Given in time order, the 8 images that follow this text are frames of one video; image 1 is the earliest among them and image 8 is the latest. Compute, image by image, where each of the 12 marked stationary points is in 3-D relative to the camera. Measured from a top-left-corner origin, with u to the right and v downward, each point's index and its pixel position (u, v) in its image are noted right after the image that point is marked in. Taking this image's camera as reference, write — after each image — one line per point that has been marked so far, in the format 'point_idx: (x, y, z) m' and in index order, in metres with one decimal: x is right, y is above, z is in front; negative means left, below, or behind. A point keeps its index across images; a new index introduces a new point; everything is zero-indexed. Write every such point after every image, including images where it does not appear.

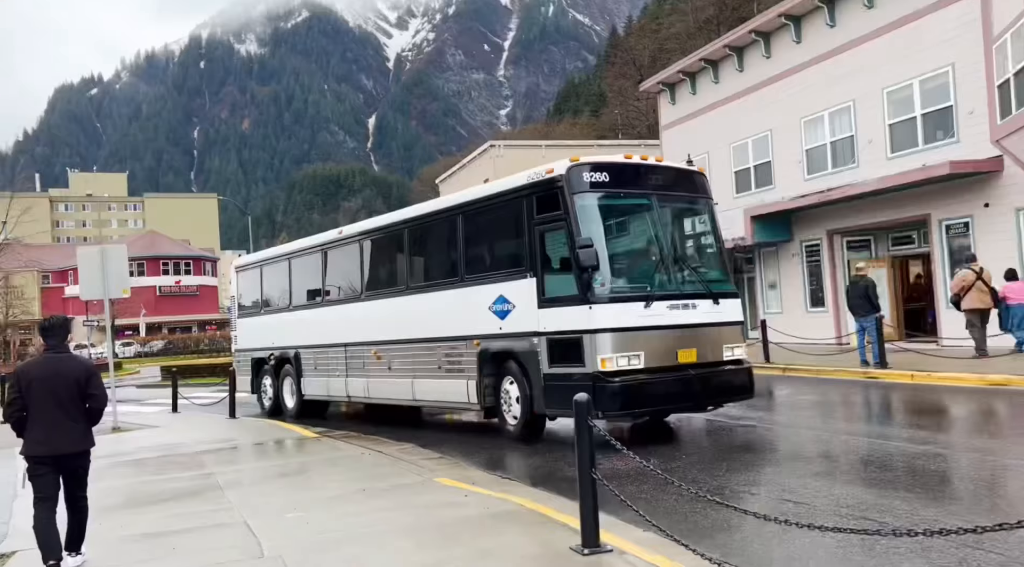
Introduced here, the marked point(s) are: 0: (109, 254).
0: (-6.6, +0.5, +13.8) m
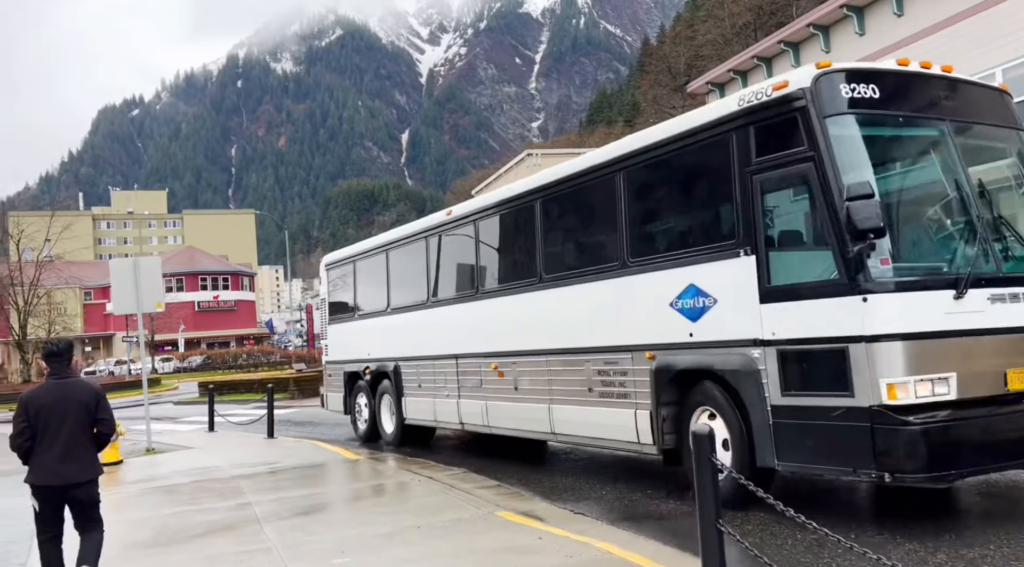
0: (-5.8, +0.3, +13.2) m
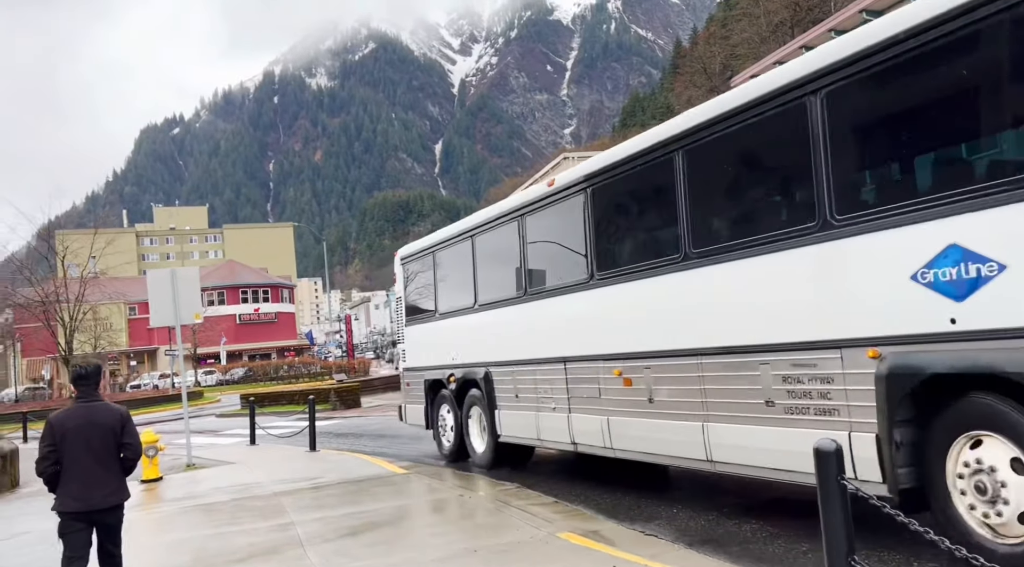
0: (-5.1, +0.1, +12.8) m
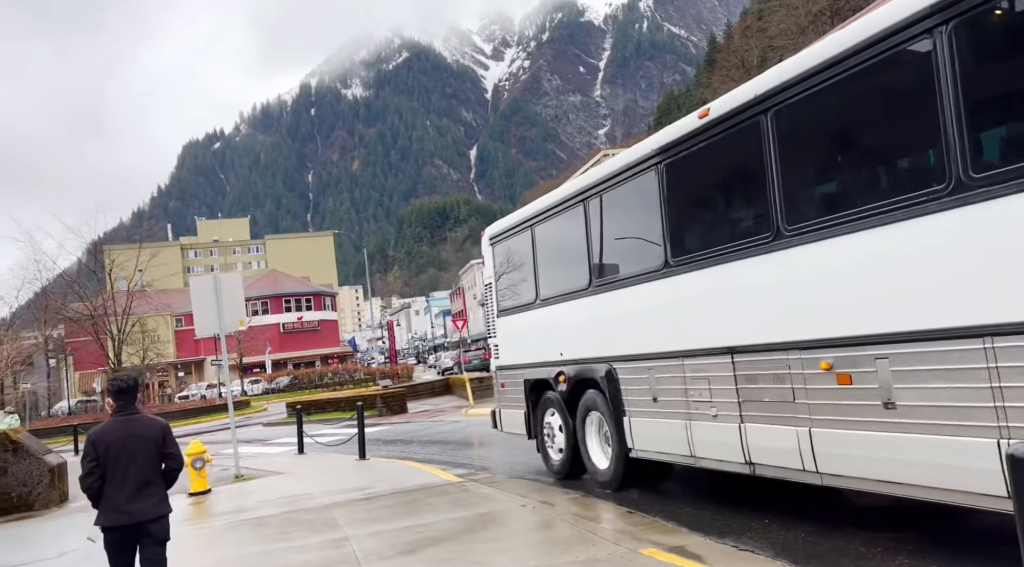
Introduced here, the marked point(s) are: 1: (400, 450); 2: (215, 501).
0: (-4.3, 0.0, +12.5) m
1: (-2.1, -3.2, +16.3) m
2: (-3.9, -2.9, +11.2) m
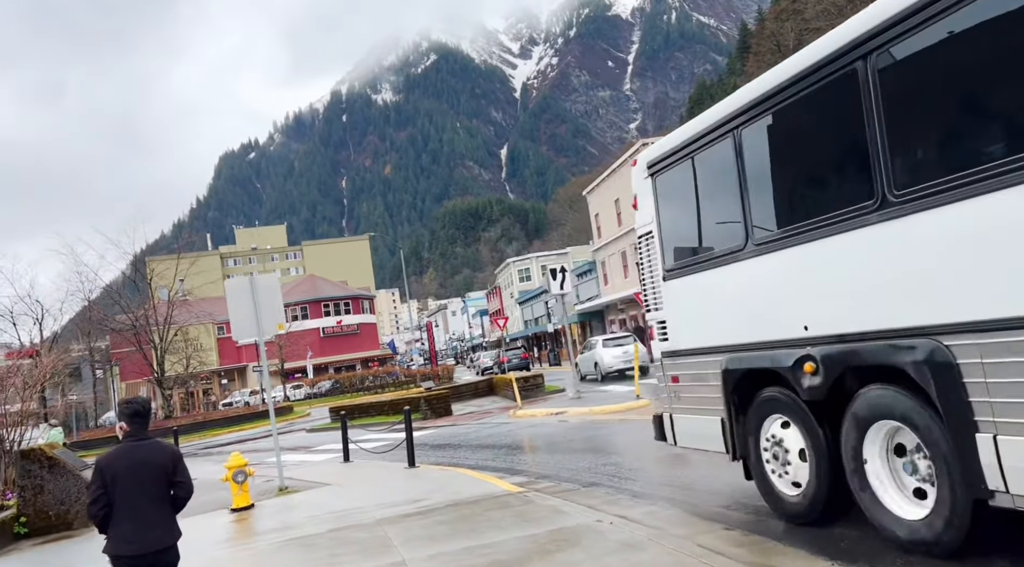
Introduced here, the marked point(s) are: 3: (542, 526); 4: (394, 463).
0: (-3.5, 0.0, +11.8) m
1: (-1.1, -3.2, +15.5) m
2: (-3.1, -2.9, +10.5) m
3: (+0.3, -2.1, +7.3) m
4: (-2.0, -3.1, +14.4) m
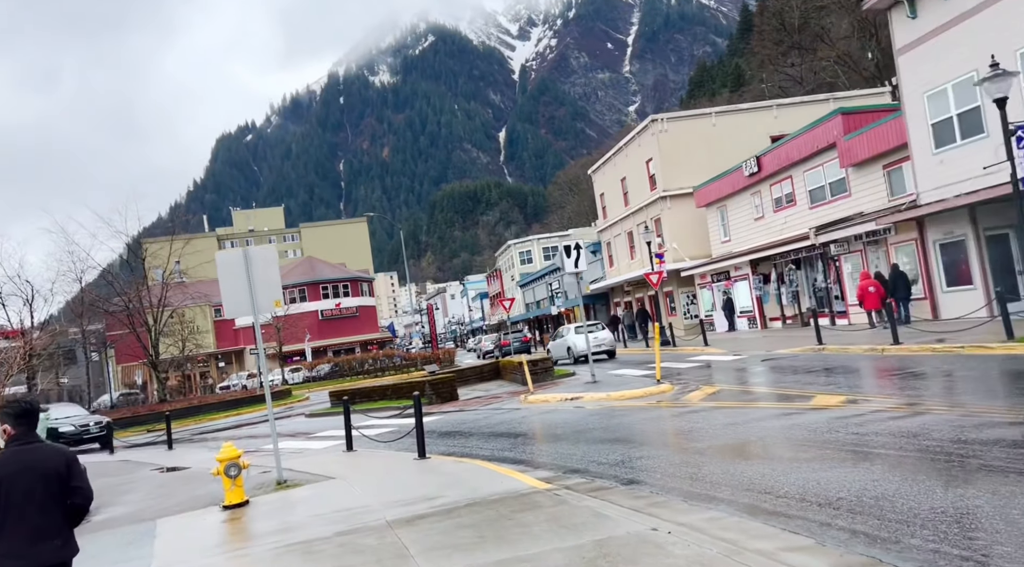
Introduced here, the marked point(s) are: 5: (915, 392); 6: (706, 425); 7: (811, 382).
0: (-3.3, +0.3, +10.6) m
1: (-0.9, -2.7, +14.4) m
2: (-2.8, -2.6, +9.4) m
3: (+0.6, -1.8, +6.2) m
4: (-1.7, -2.7, +13.3) m
5: (+6.8, -1.8, +14.5) m
6: (+2.7, -2.0, +11.7) m
7: (+5.8, -2.0, +16.9) m
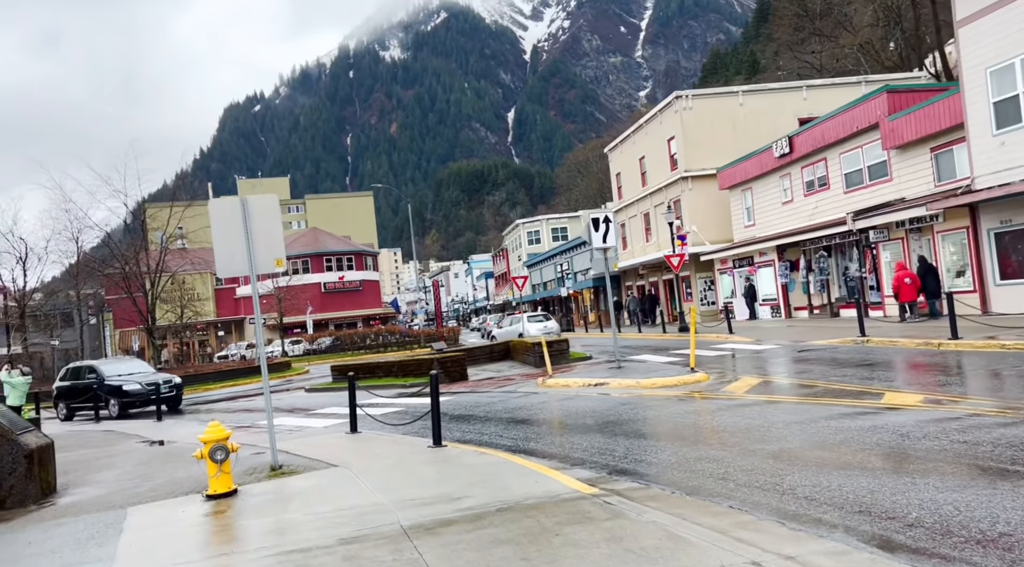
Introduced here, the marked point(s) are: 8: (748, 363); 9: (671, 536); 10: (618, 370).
0: (-2.8, +0.8, +9.1) m
1: (-0.5, -2.3, +12.9) m
2: (-2.5, -2.1, +7.9) m
3: (+0.9, -1.6, +4.7) m
4: (-1.4, -2.2, +11.8) m
5: (+7.2, -1.7, +13.0) m
6: (+3.0, -1.7, +10.2) m
7: (+6.2, -1.7, +15.4) m
8: (+5.5, -1.8, +19.4) m
9: (+1.1, -1.6, +5.5) m
10: (+2.3, -1.9, +18.5) m
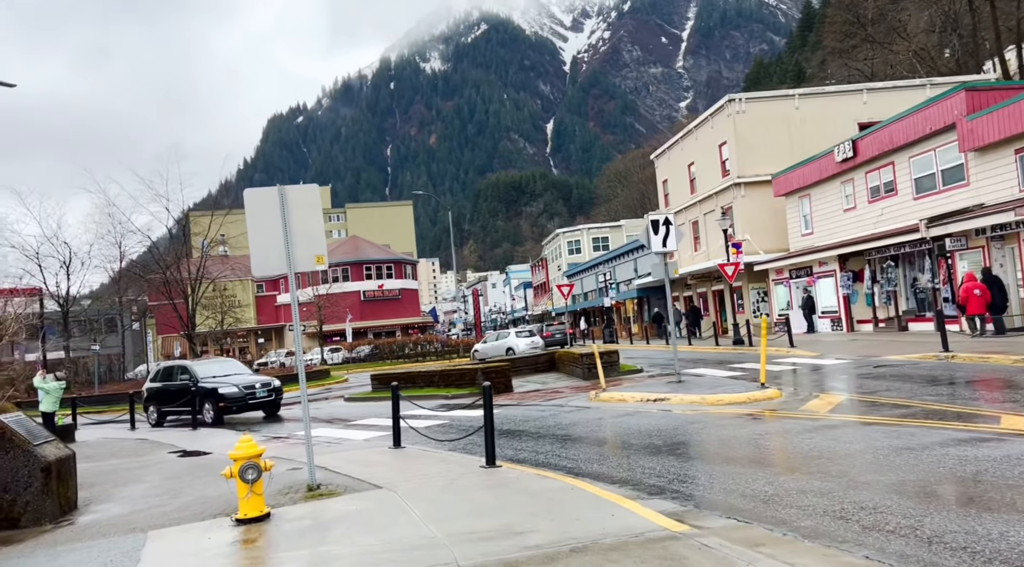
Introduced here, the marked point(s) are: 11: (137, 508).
0: (-2.1, +0.8, +8.2) m
1: (+0.3, -2.3, +11.8) m
2: (-1.9, -2.1, +6.9) m
3: (+1.4, -1.6, +3.6) m
4: (-0.6, -2.2, +10.8) m
5: (+8.0, -1.8, +11.5) m
6: (+3.7, -1.7, +8.9) m
7: (+7.1, -1.8, +14.0) m
8: (+6.5, -2.0, +18.0) m
9: (+1.5, -1.6, +4.3) m
10: (+3.4, -2.1, +17.3) m
11: (-4.1, -2.5, +9.2) m
